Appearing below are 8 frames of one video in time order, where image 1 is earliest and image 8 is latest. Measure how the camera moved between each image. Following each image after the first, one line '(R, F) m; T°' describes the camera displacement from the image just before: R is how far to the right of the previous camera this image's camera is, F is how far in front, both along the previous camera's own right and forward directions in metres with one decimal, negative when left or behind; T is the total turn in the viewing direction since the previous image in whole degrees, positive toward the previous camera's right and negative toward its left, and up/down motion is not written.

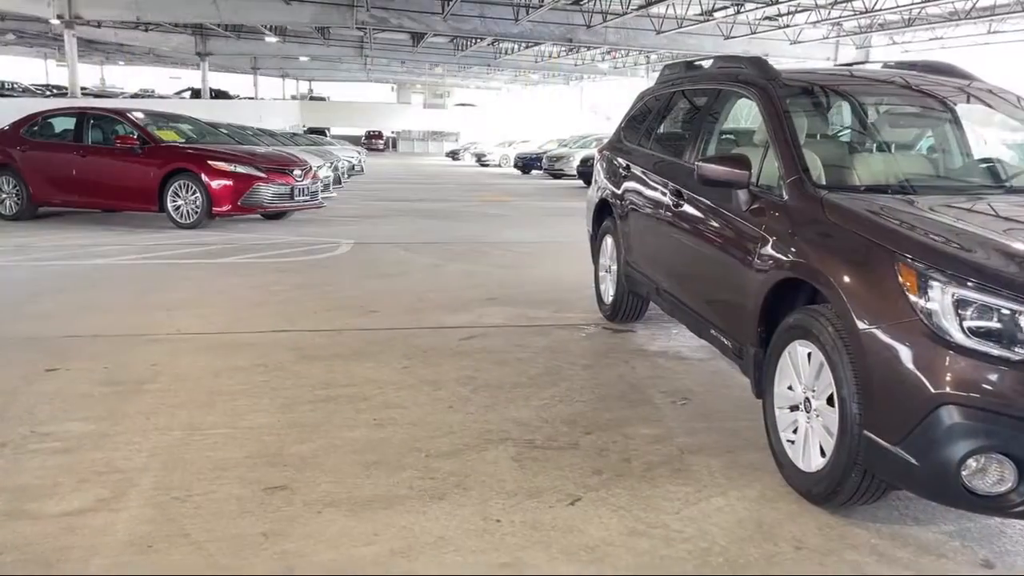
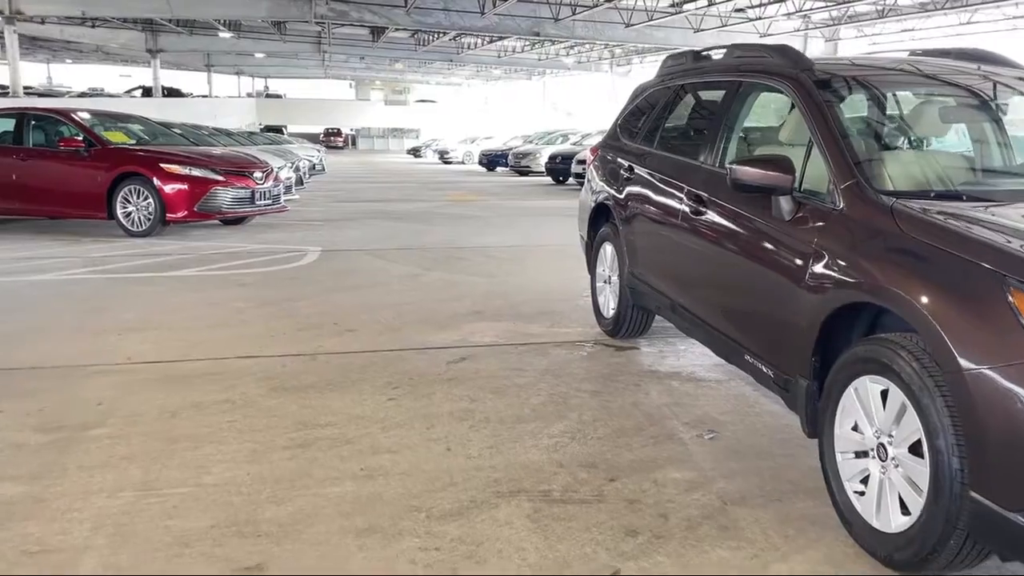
(-0.2, +0.5) m; +3°
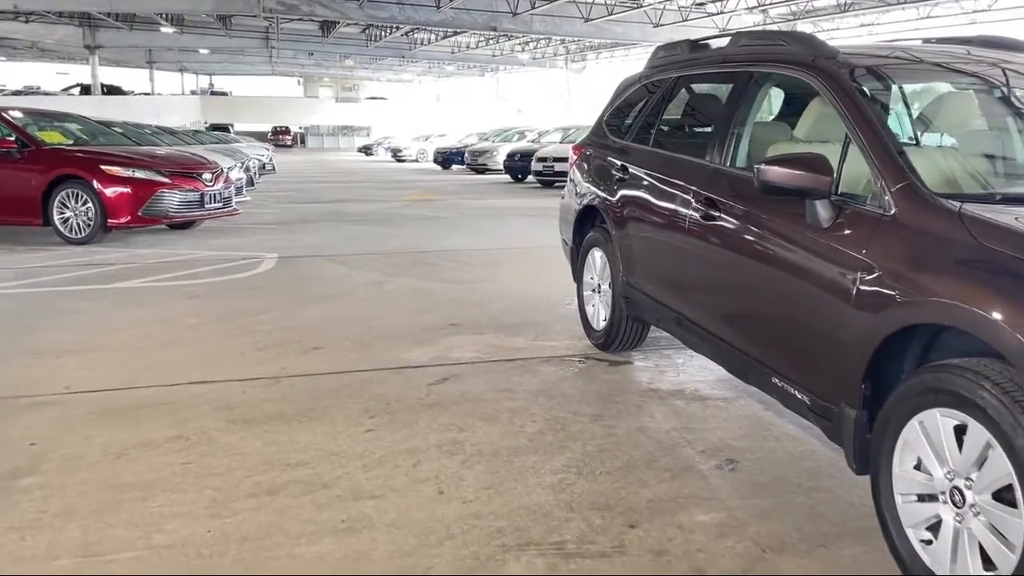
(-0.2, +0.4) m; +3°
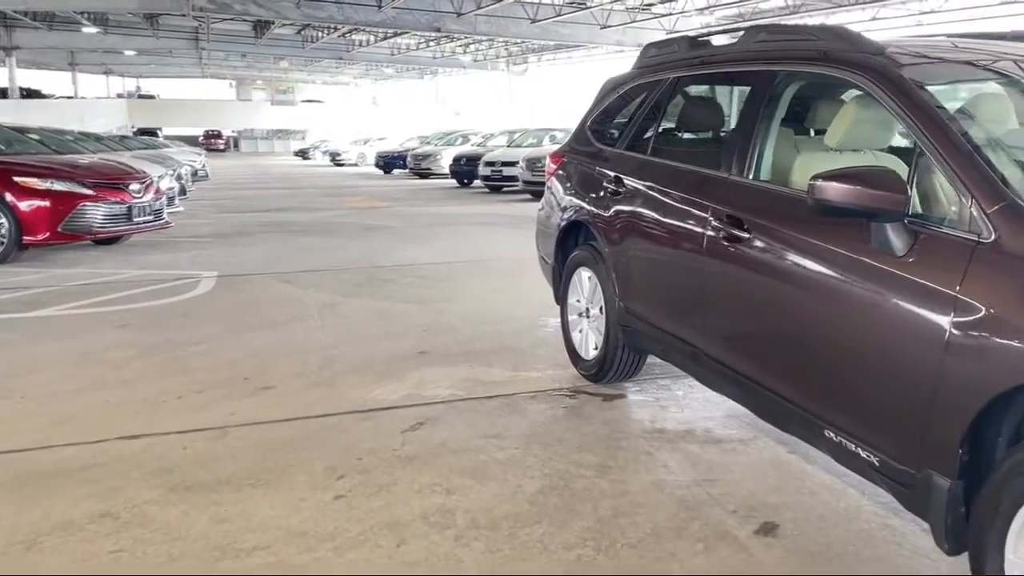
(-0.2, +0.5) m; +4°
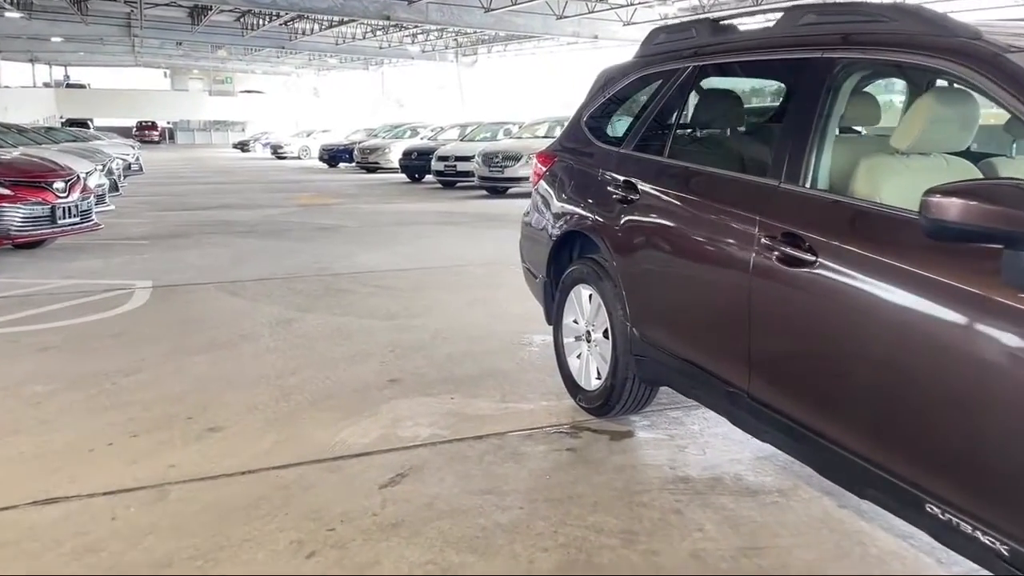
(-0.2, +0.6) m; +4°
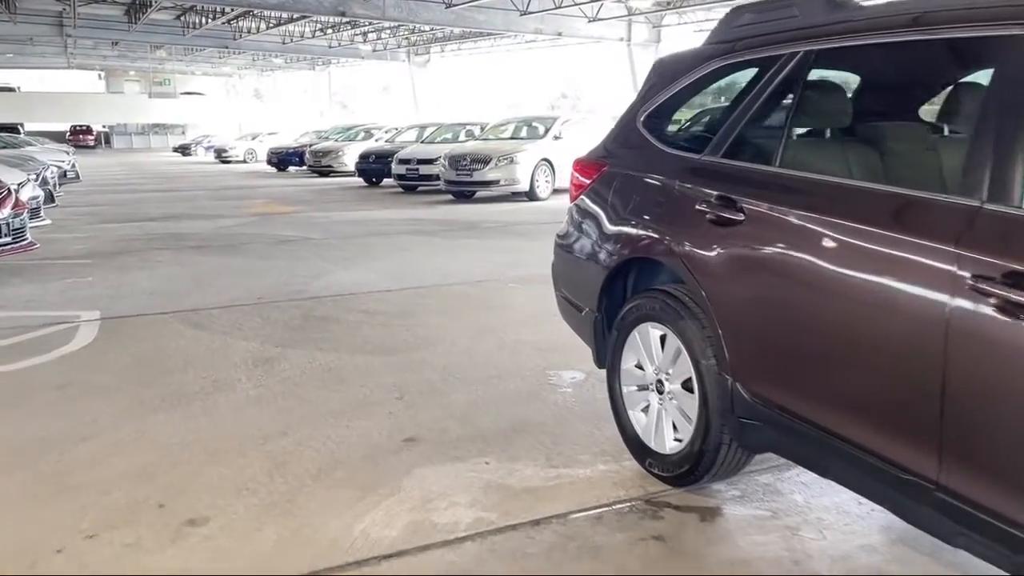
(-0.4, +0.7) m; +3°
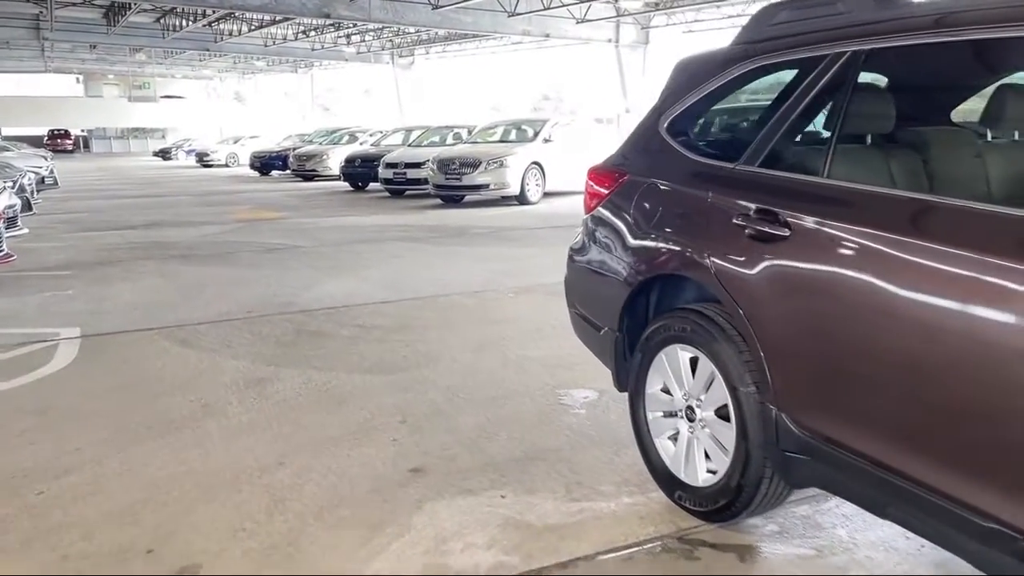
(-0.1, +0.2) m; +1°
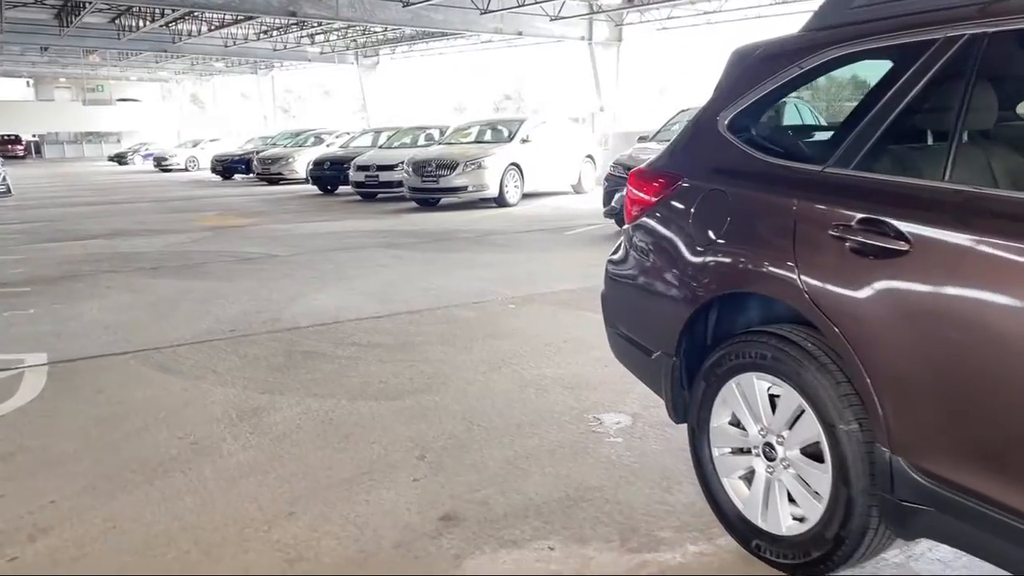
(-0.2, +0.4) m; +2°
